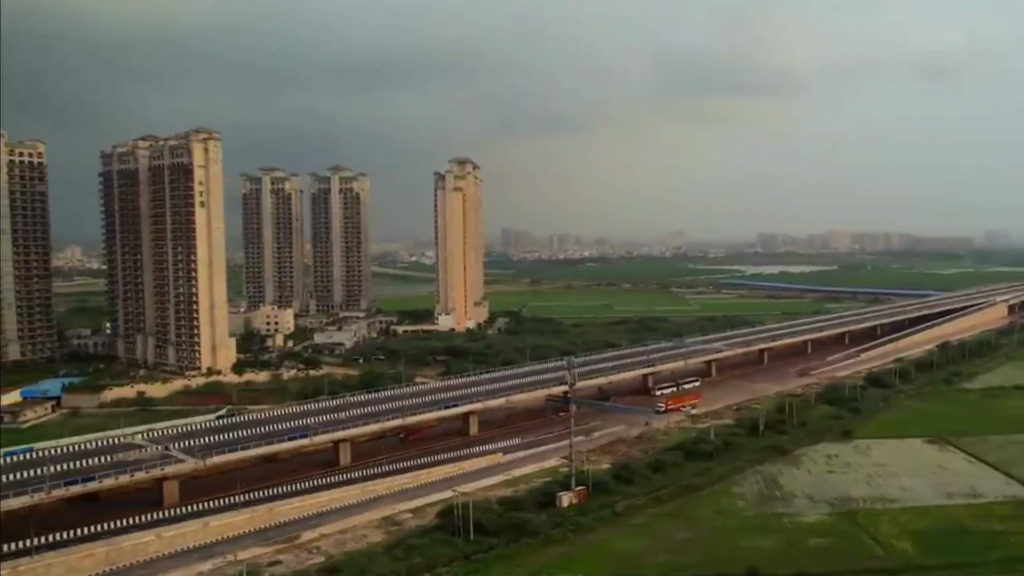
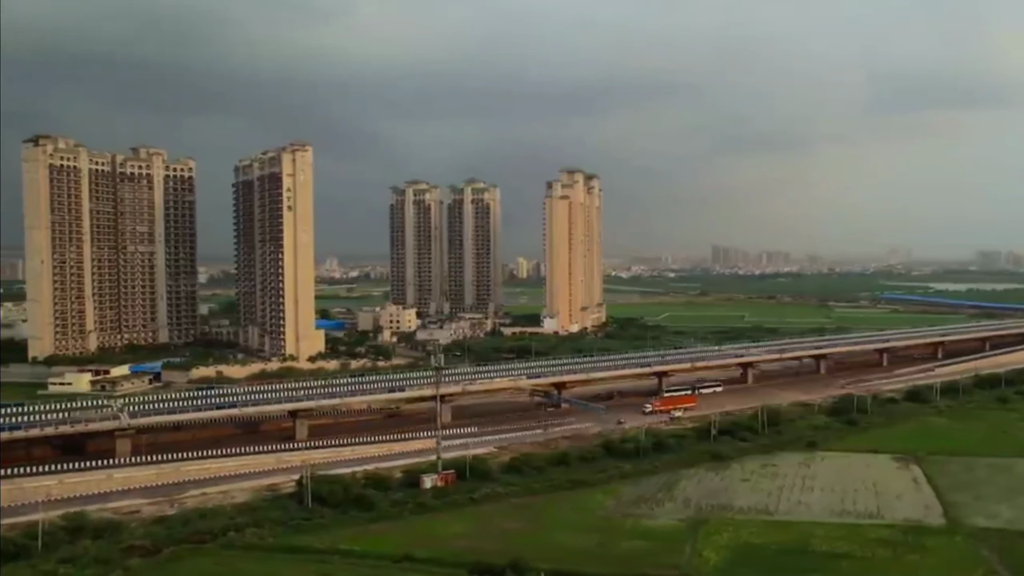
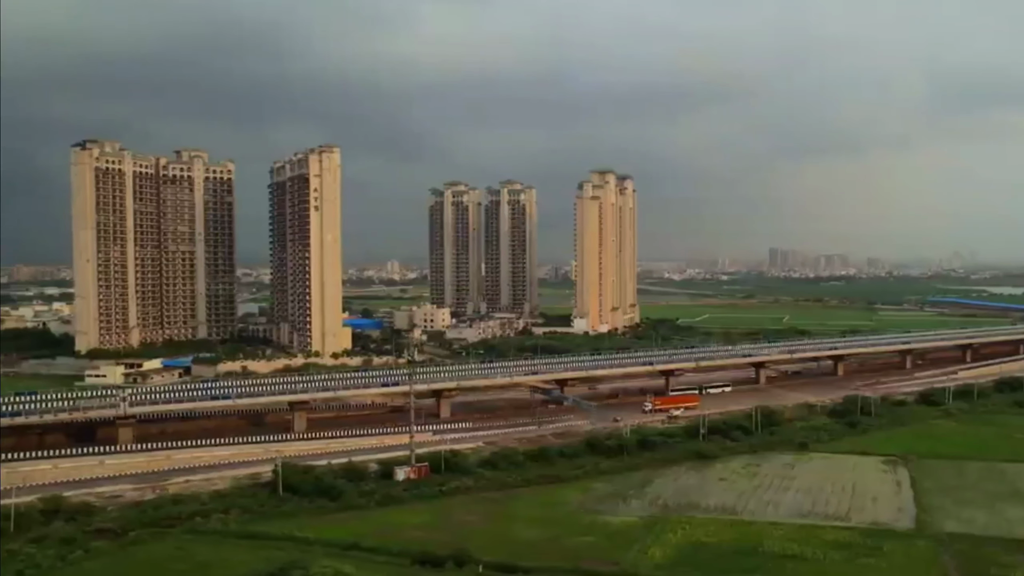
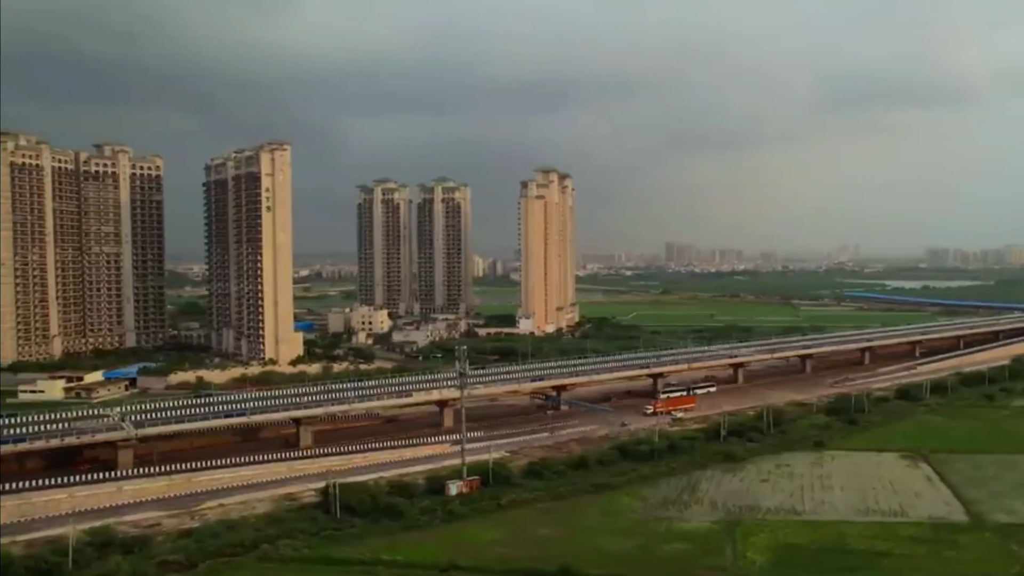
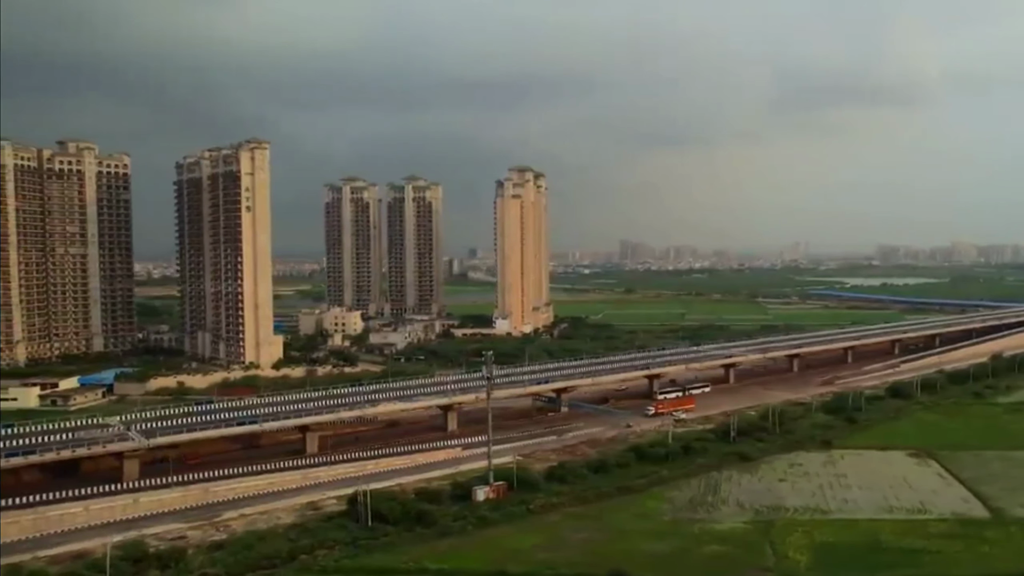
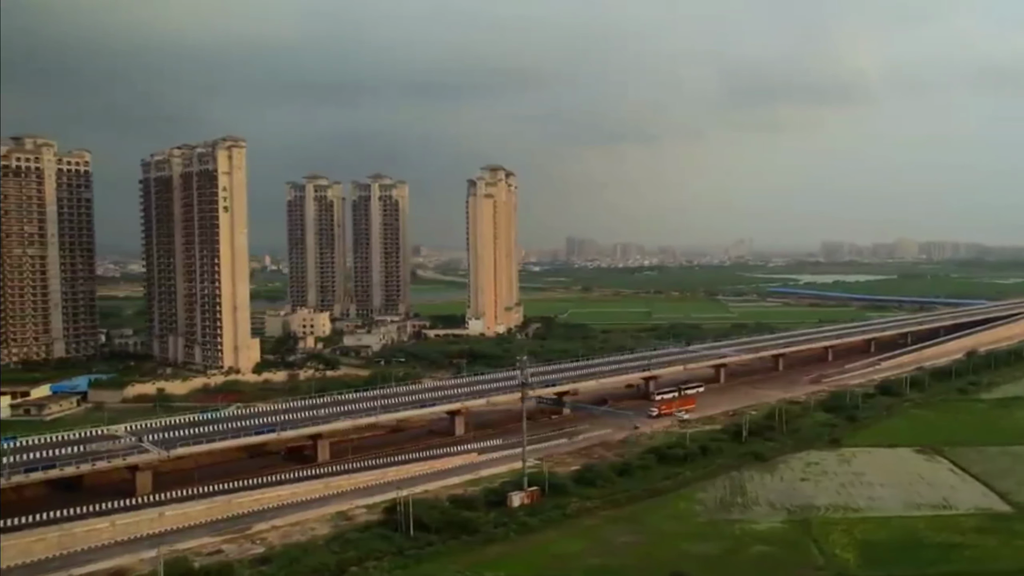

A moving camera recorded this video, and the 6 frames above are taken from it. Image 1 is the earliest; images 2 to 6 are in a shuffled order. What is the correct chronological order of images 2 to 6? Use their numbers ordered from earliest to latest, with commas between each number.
6, 5, 4, 2, 3
